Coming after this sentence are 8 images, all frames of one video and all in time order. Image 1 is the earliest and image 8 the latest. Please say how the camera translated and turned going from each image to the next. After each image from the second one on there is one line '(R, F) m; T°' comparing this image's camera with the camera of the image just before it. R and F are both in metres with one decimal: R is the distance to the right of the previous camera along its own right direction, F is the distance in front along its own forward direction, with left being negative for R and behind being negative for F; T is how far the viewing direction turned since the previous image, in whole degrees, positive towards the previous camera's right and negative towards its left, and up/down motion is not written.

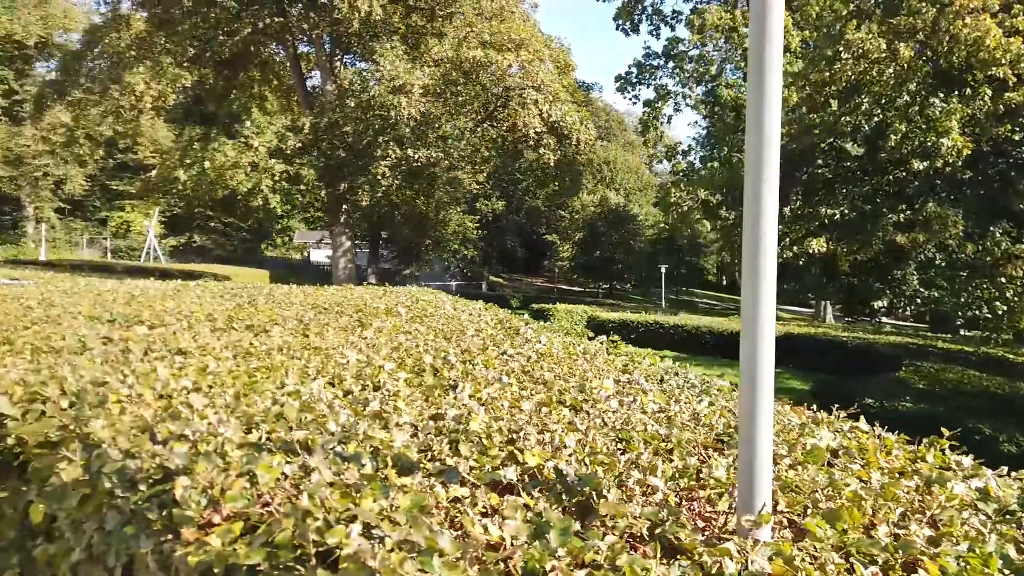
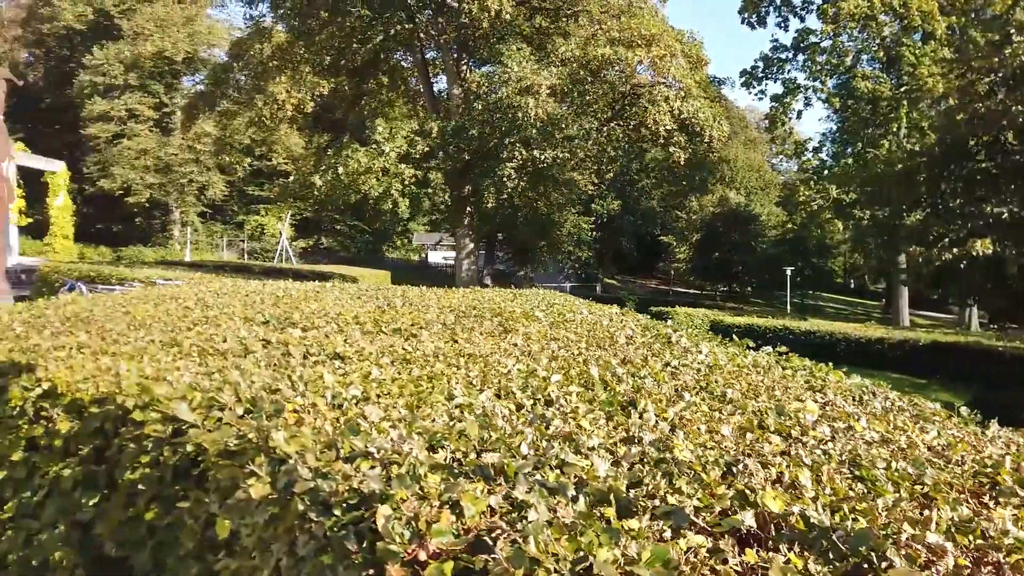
(-0.2, +0.2) m; -8°
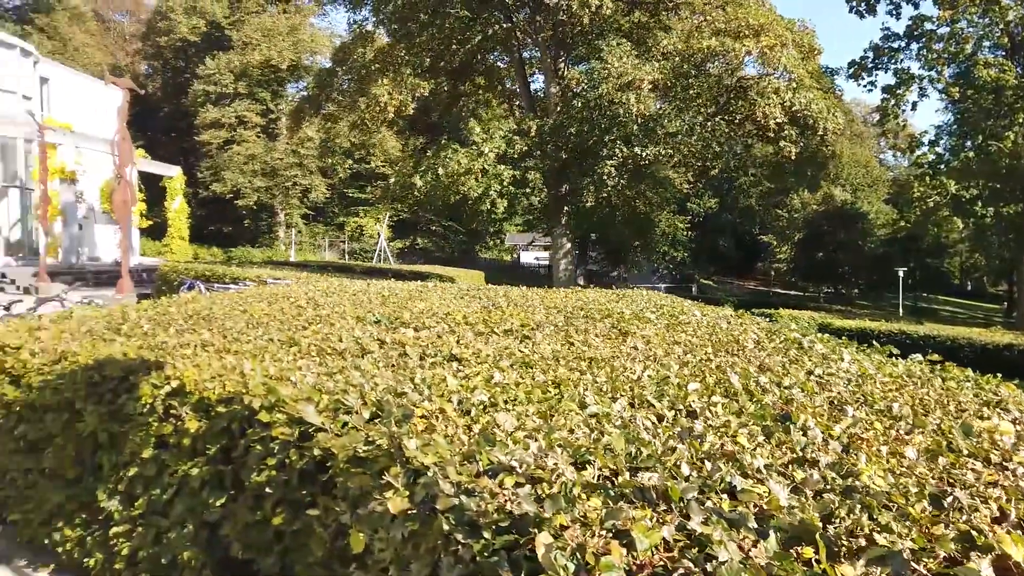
(-0.1, +0.2) m; -7°
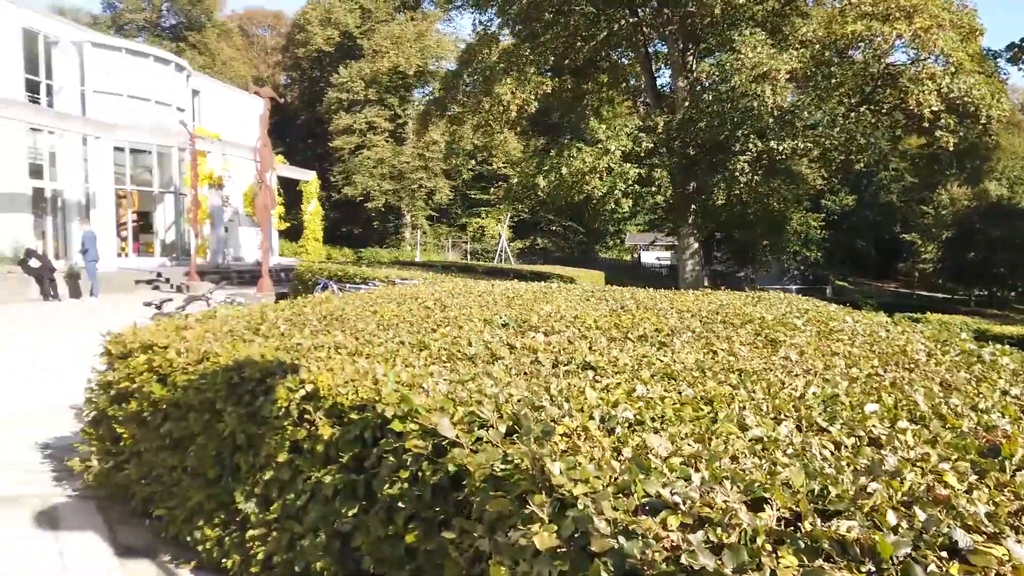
(-0.1, +0.2) m; -9°
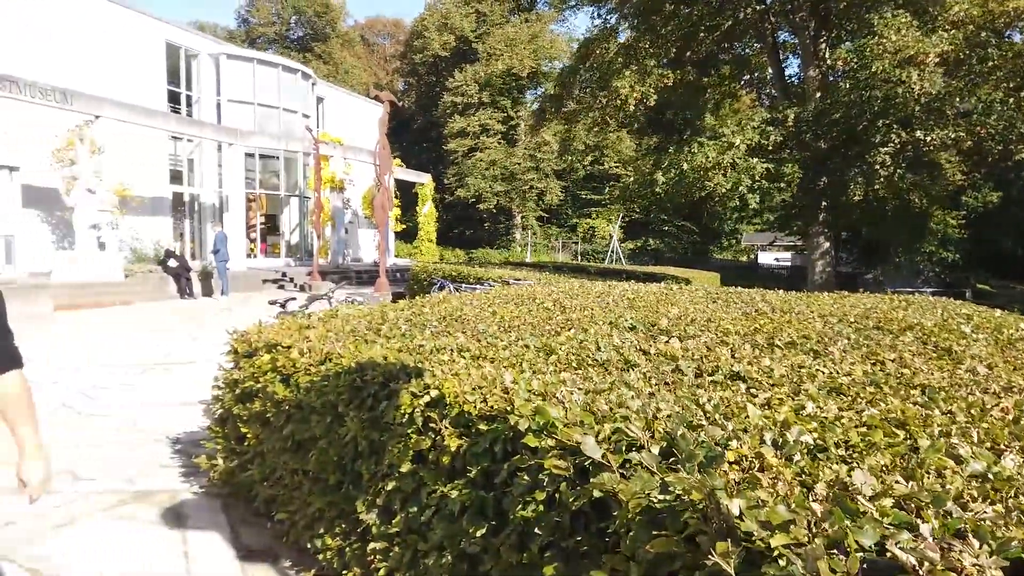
(-0.1, +0.2) m; -8°
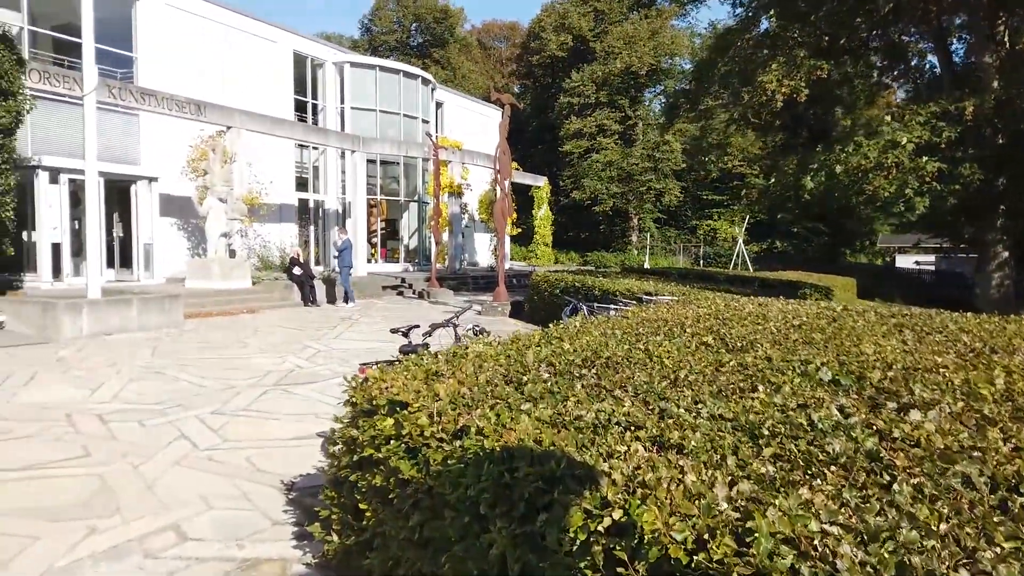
(-0.2, +0.7) m; -8°
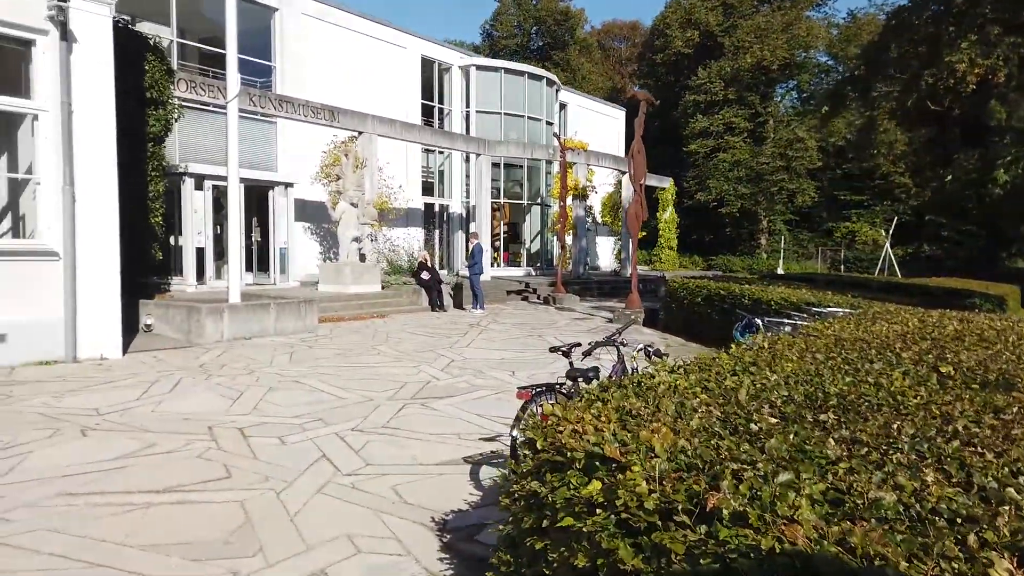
(-0.4, +0.6) m; -9°
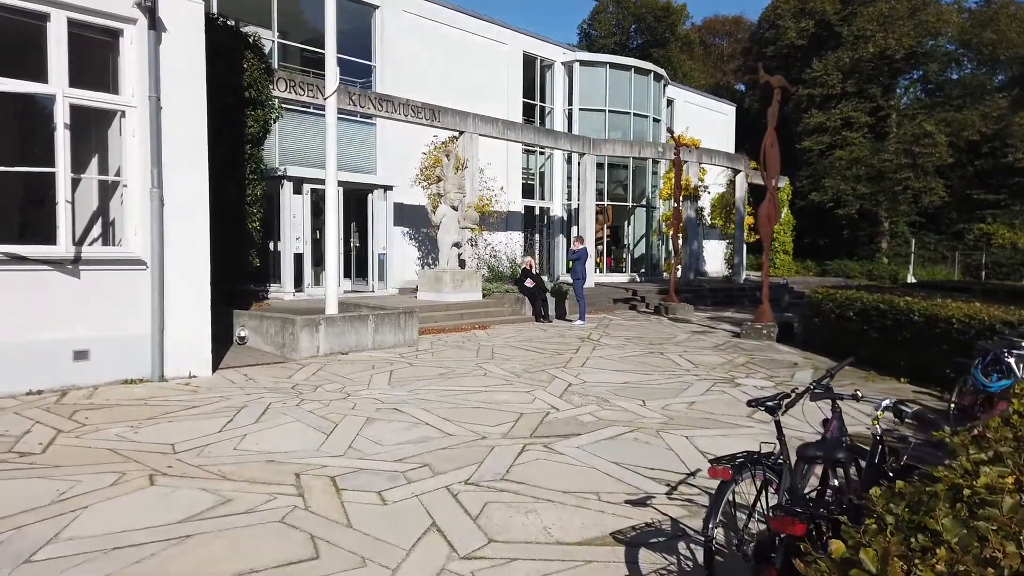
(-0.4, +1.2) m; -7°
